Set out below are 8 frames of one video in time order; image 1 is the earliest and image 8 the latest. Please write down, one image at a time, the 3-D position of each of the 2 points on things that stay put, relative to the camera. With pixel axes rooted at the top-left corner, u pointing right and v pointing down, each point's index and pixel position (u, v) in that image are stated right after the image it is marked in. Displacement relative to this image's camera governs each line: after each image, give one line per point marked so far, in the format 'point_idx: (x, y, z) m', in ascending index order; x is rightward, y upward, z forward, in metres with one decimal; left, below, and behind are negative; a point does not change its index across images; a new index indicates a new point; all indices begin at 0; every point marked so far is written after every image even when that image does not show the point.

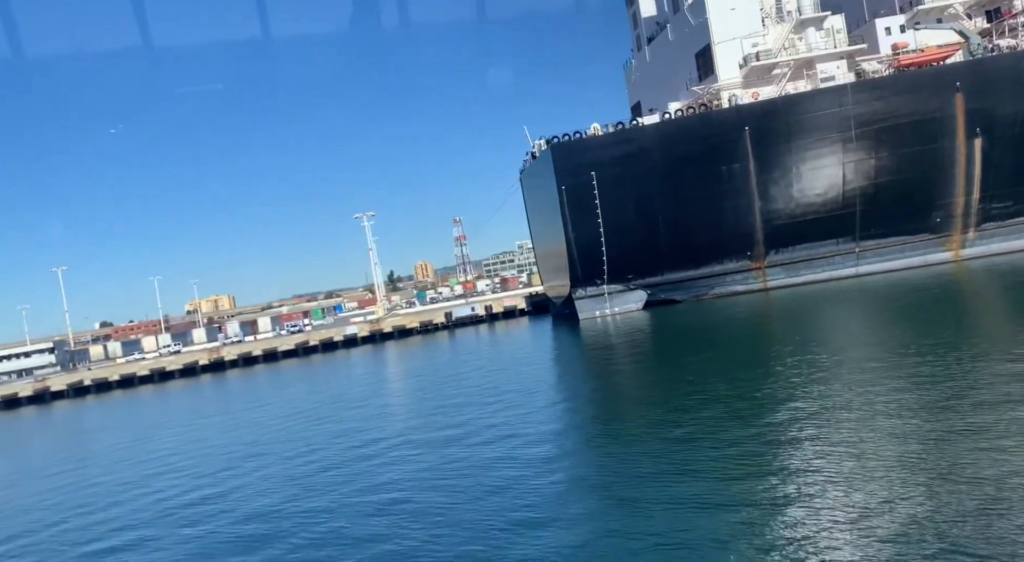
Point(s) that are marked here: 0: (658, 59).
0: (+3.3, +4.9, +18.9) m
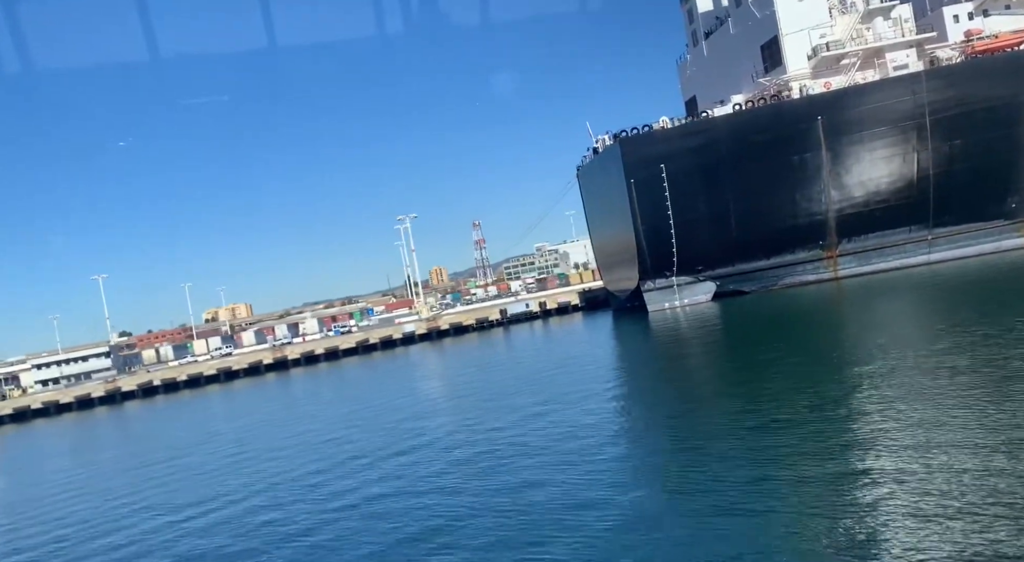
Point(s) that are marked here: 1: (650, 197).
0: (+4.7, +5.1, +19.1) m
1: (+2.6, +1.6, +15.6) m
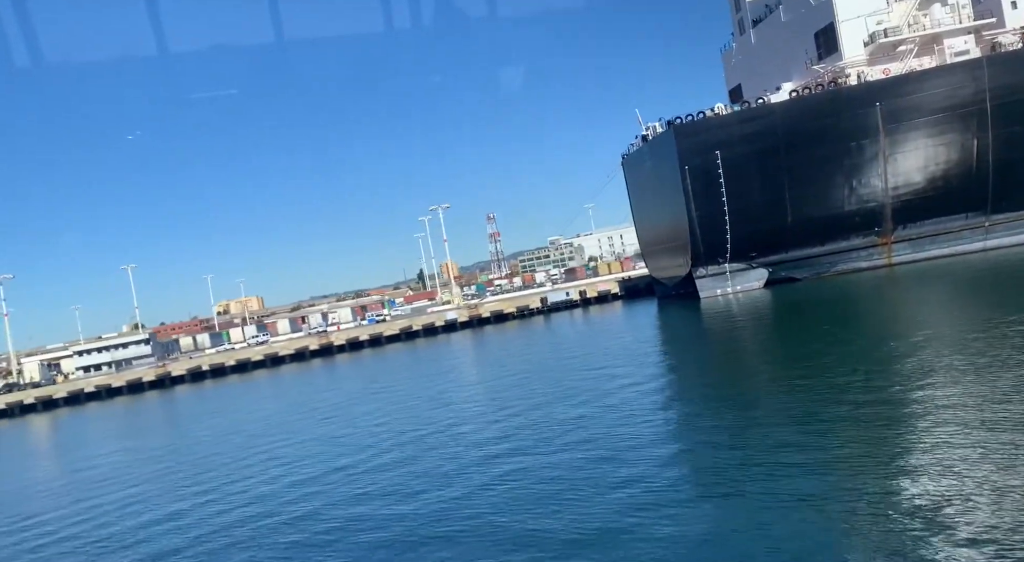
0: (+5.8, +5.4, +19.1) m
1: (+3.6, +1.8, +15.7) m
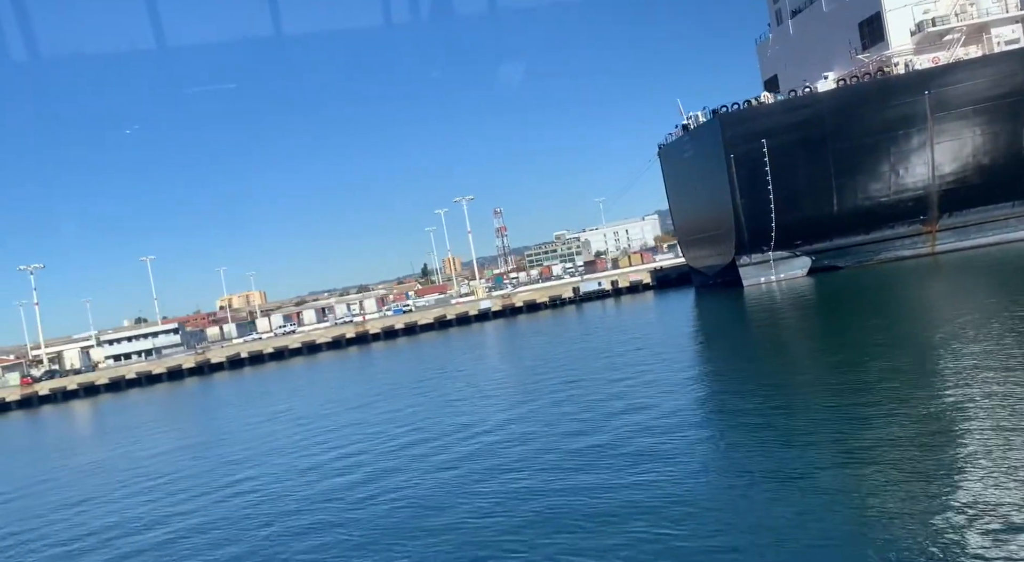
0: (+6.7, +5.6, +19.2) m
1: (+4.5, +2.1, +15.9) m
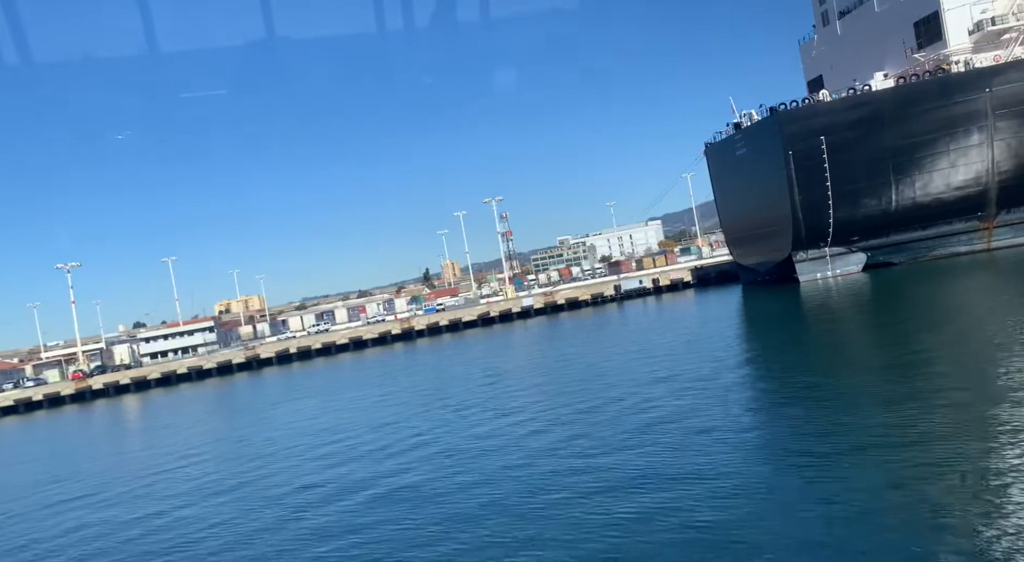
0: (+7.9, +5.7, +19.4) m
1: (+5.6, +2.1, +16.1) m
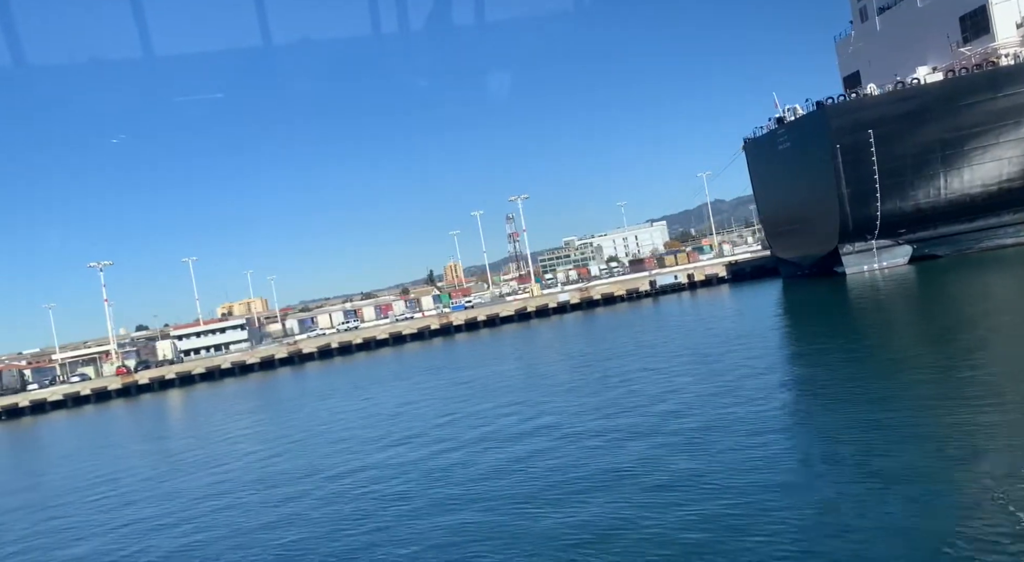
0: (+8.9, +5.9, +19.6) m
1: (+6.6, +2.3, +16.3) m
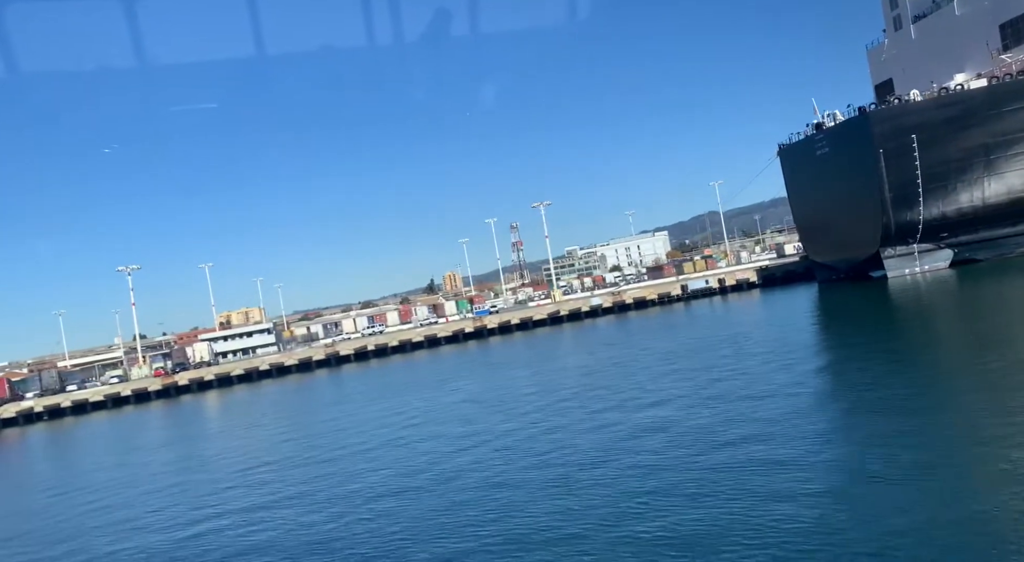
0: (+9.9, +5.8, +19.9) m
1: (+7.6, +2.2, +16.5) m
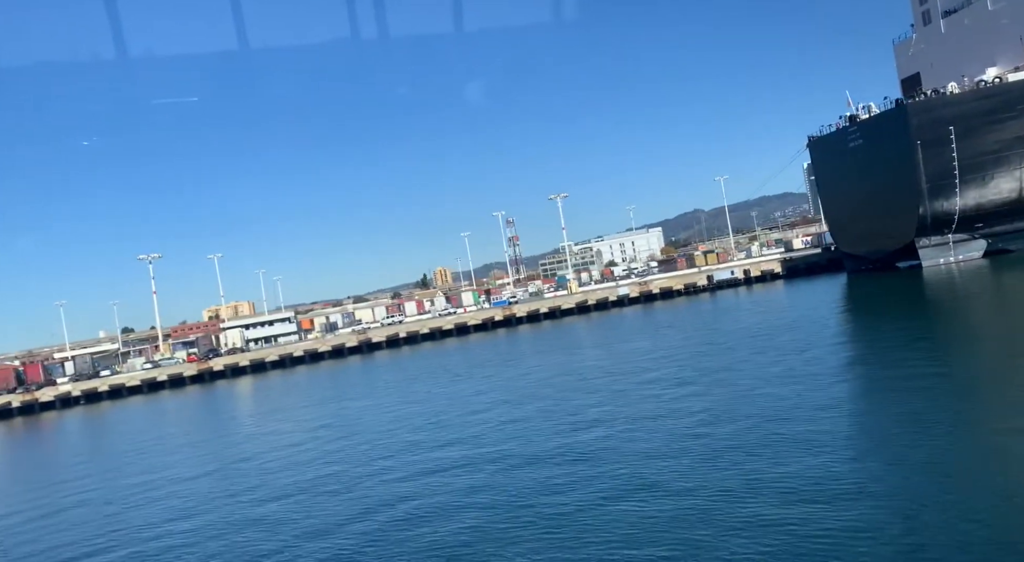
0: (+10.8, +6.0, +20.2) m
1: (+8.5, +2.5, +16.9) m
